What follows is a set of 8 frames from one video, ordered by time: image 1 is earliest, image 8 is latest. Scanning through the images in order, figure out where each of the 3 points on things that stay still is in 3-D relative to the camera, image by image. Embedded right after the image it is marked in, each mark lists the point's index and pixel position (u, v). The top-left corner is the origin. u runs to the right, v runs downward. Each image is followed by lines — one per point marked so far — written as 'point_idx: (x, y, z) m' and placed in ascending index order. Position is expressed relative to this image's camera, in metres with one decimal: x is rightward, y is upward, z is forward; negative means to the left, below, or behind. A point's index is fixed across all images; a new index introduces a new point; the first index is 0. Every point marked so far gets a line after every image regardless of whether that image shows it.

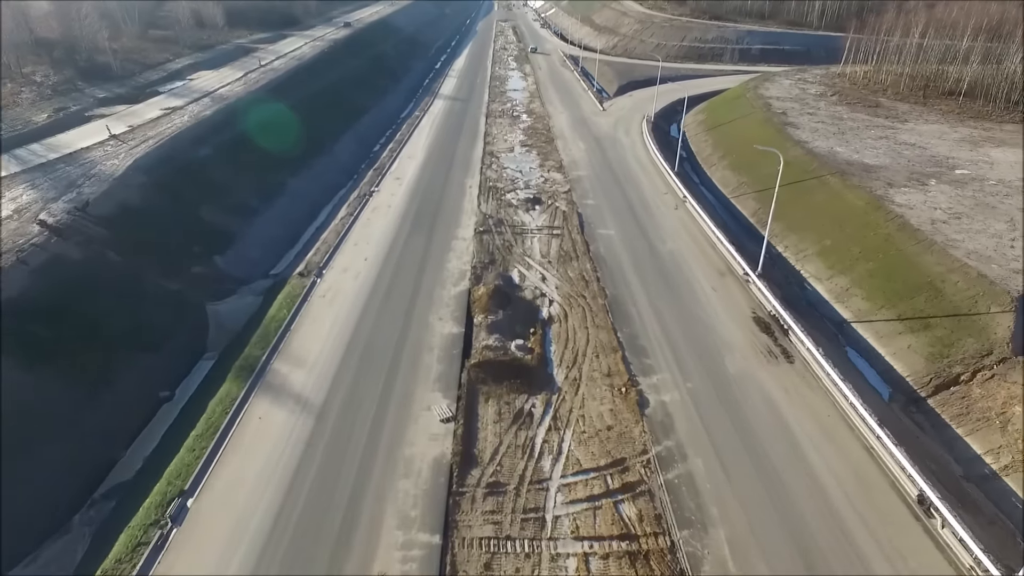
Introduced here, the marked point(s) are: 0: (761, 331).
0: (+6.7, -1.1, +15.5) m
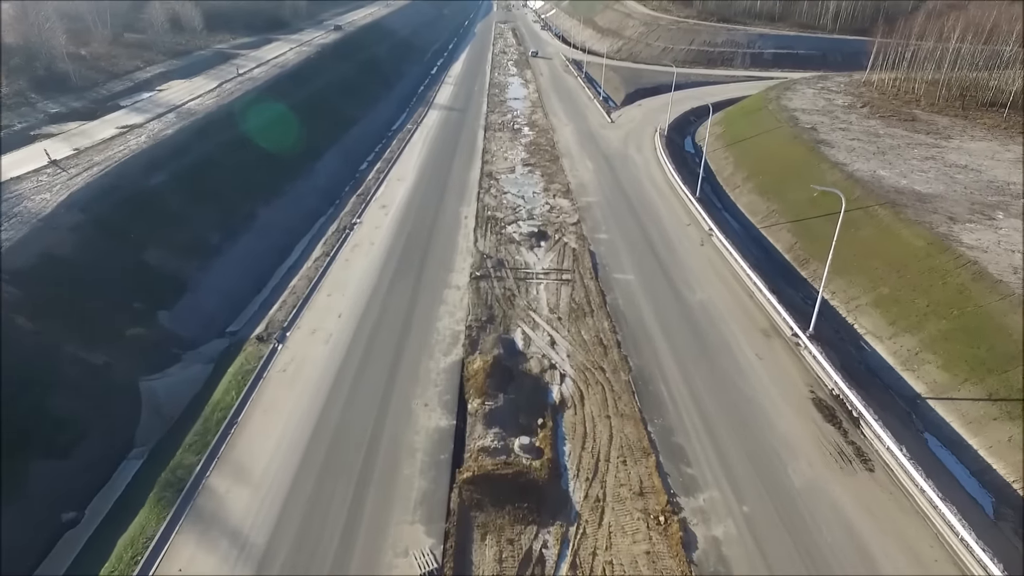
0: (+6.8, -2.8, +12.5) m
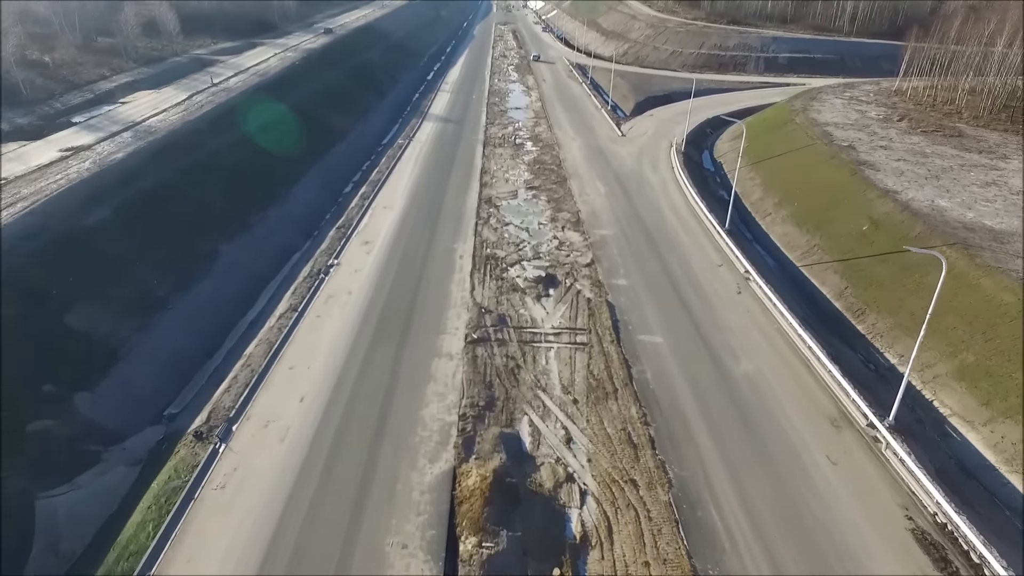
0: (+6.9, -4.5, +9.4) m
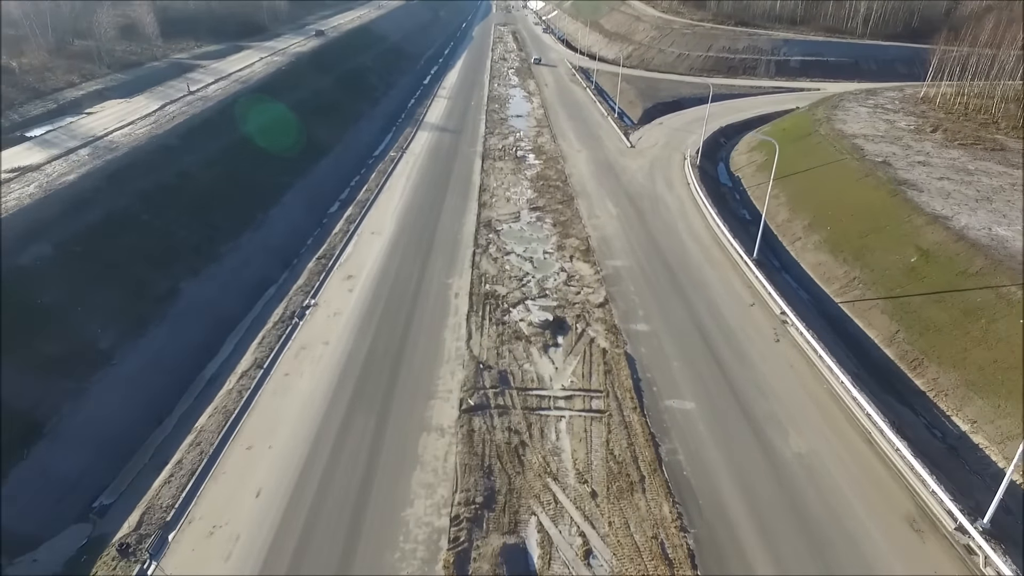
0: (+6.9, -5.7, +7.1) m
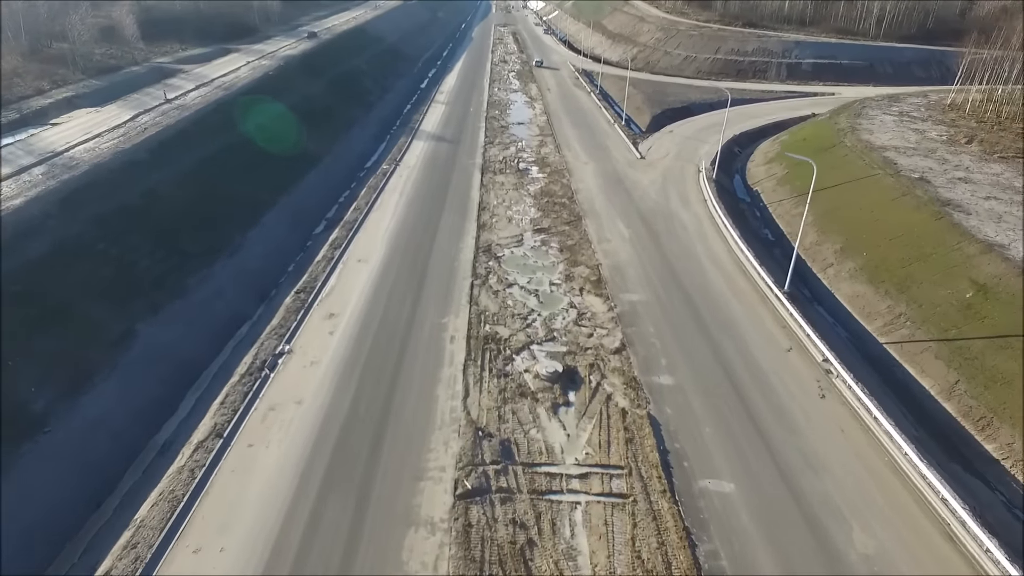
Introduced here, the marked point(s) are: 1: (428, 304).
0: (+7.0, -6.8, +5.0) m
1: (-2.3, -0.5, +16.0) m
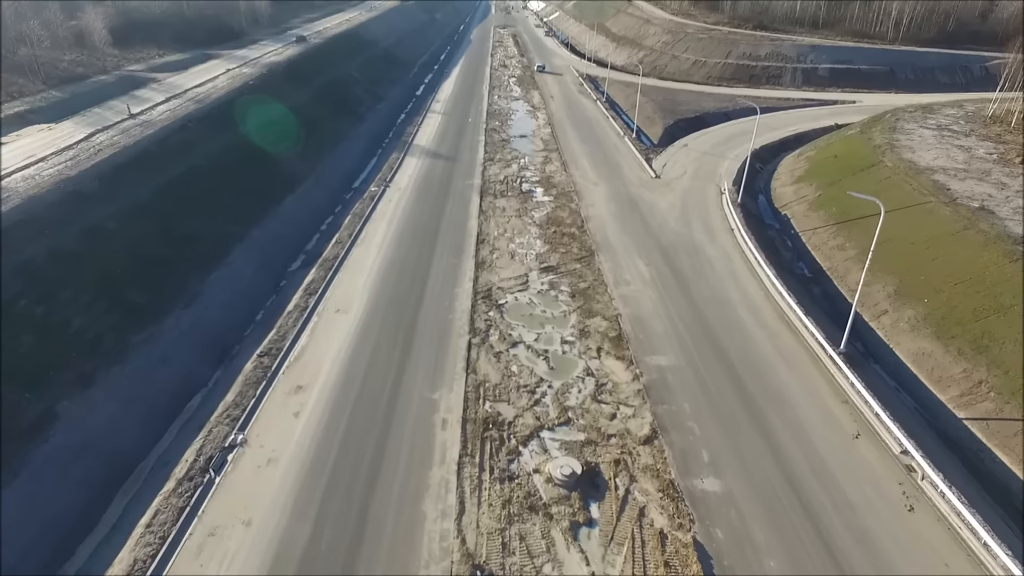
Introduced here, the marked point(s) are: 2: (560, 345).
0: (+7.2, -8.3, +2.3) m
1: (-2.2, -2.0, +13.3) m
2: (+1.2, -1.5, +14.4) m
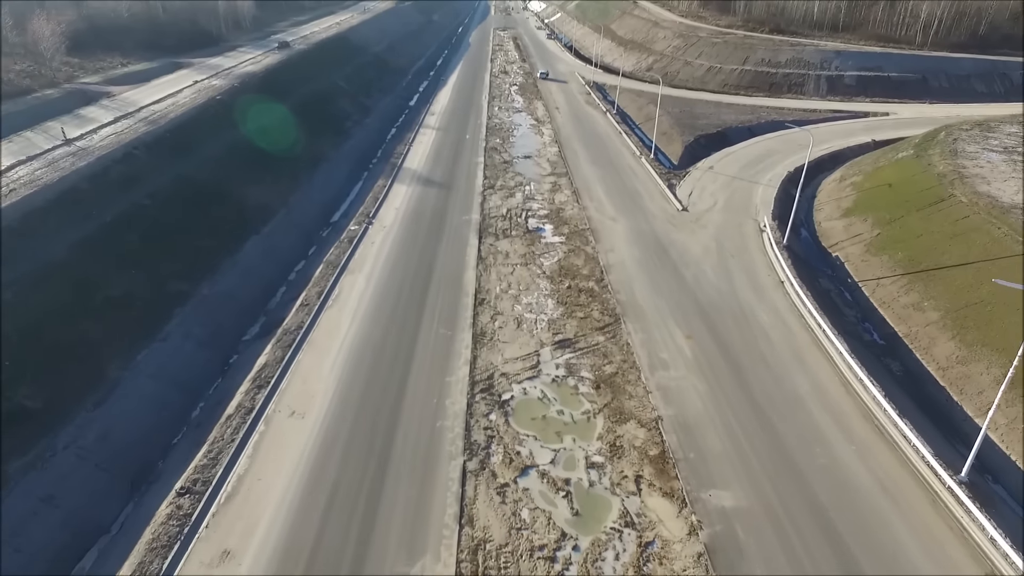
0: (+7.3, -10.2, -1.3) m
1: (-2.0, -4.0, +9.6) m
2: (+1.4, -3.5, +10.8) m
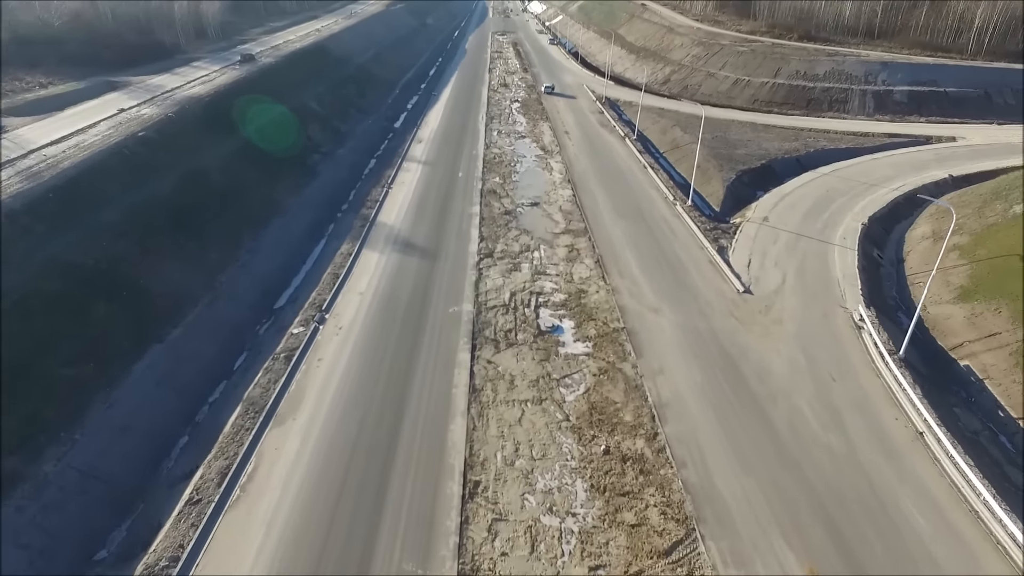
0: (+7.6, -13.5, -7.1) m
1: (-1.8, -7.2, +3.8) m
2: (+1.6, -6.7, +4.9) m
